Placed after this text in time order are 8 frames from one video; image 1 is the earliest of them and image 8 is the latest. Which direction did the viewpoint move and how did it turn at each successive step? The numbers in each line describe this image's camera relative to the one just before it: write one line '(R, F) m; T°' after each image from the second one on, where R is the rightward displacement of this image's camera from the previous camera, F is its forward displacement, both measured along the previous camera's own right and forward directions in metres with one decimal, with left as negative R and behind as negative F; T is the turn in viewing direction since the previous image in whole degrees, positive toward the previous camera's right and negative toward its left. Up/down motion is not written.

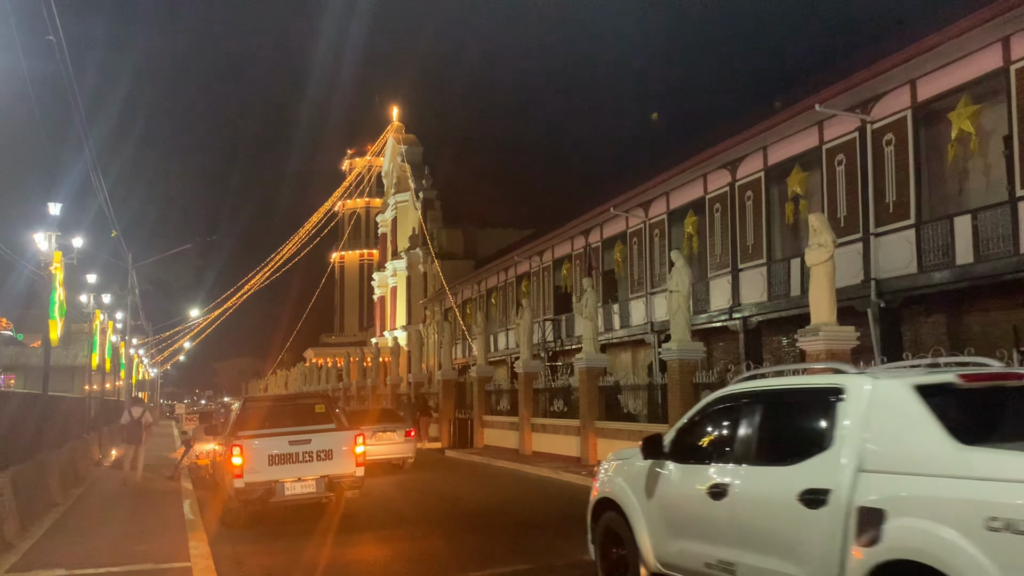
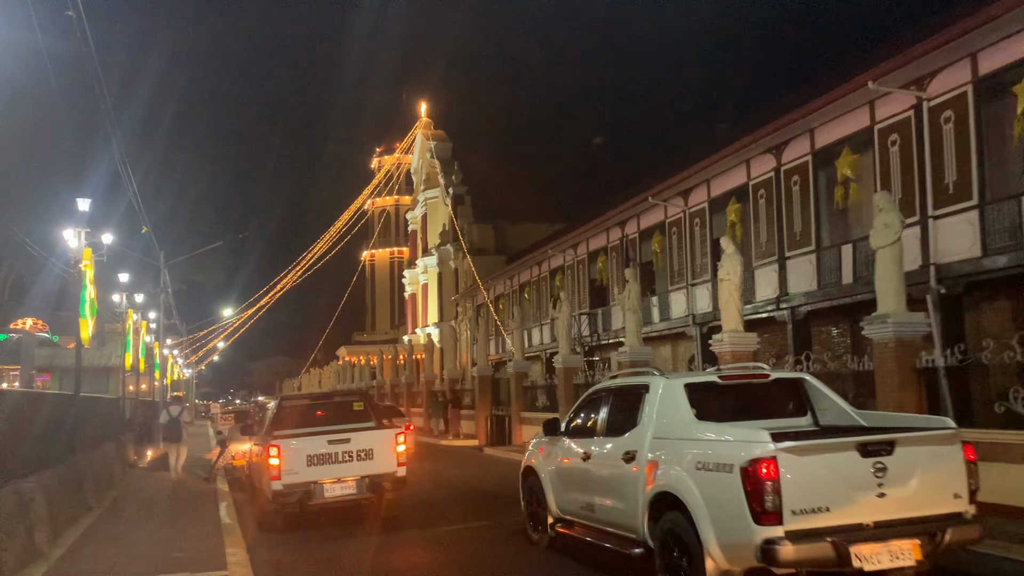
(-0.2, +0.5) m; -2°
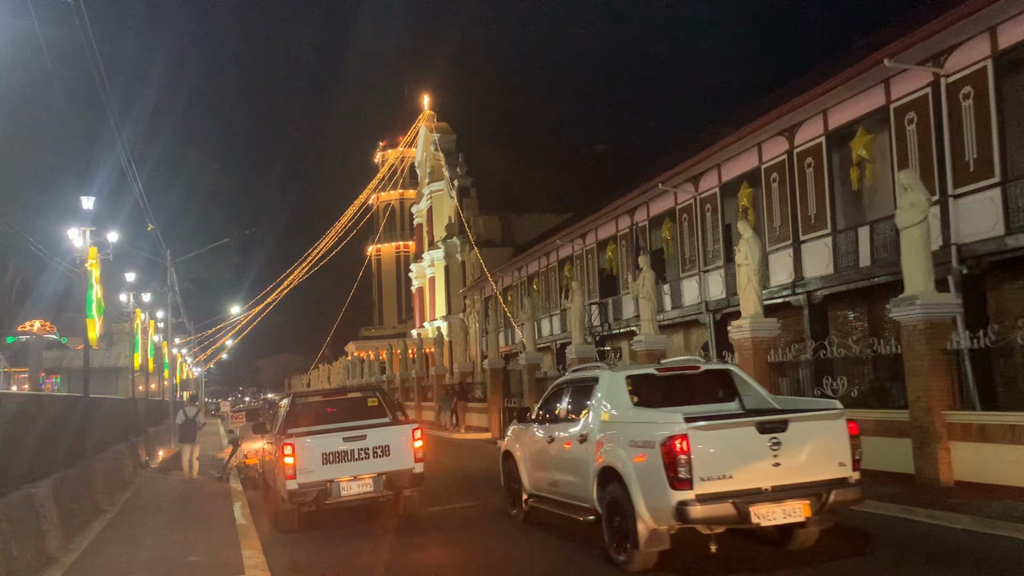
(-0.1, +0.3) m; 0°
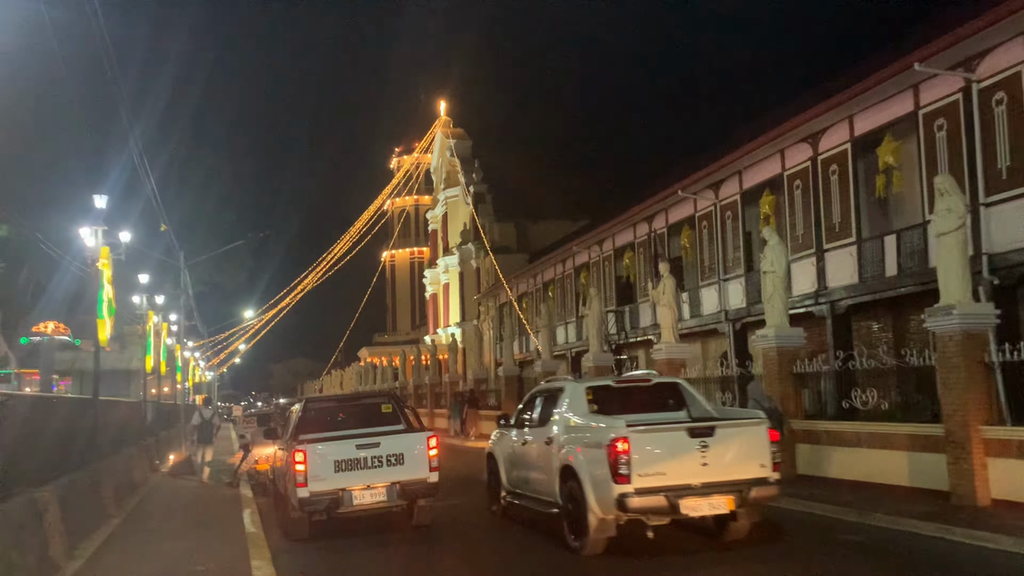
(-0.1, +0.3) m; -1°
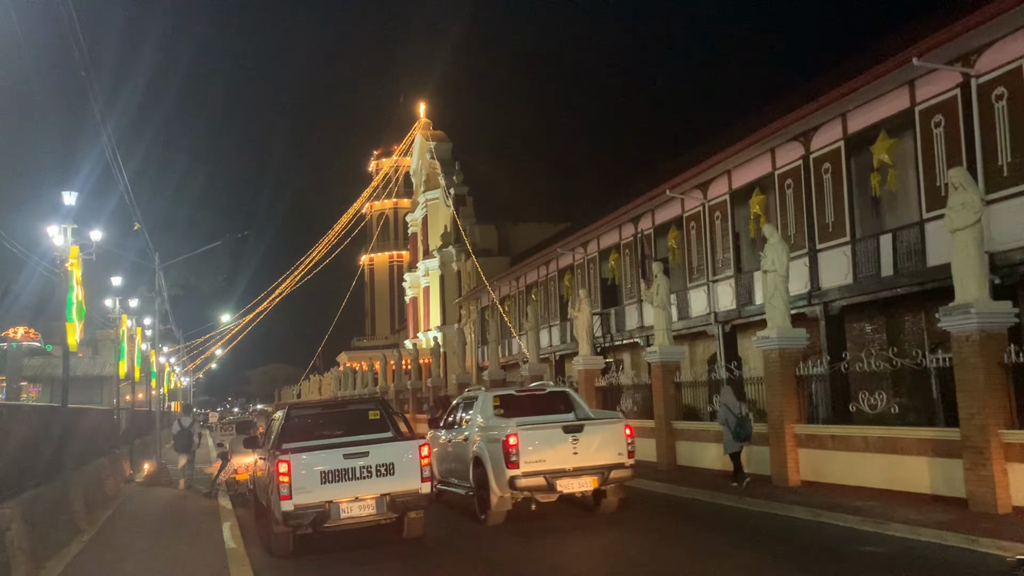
(-0.2, +0.5) m; +1°
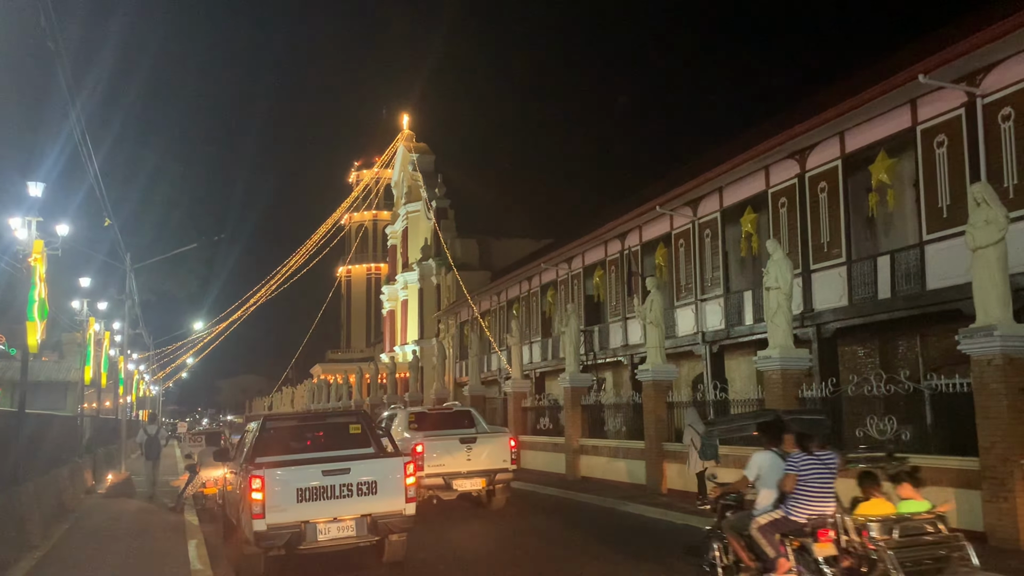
(-0.2, +0.6) m; +2°
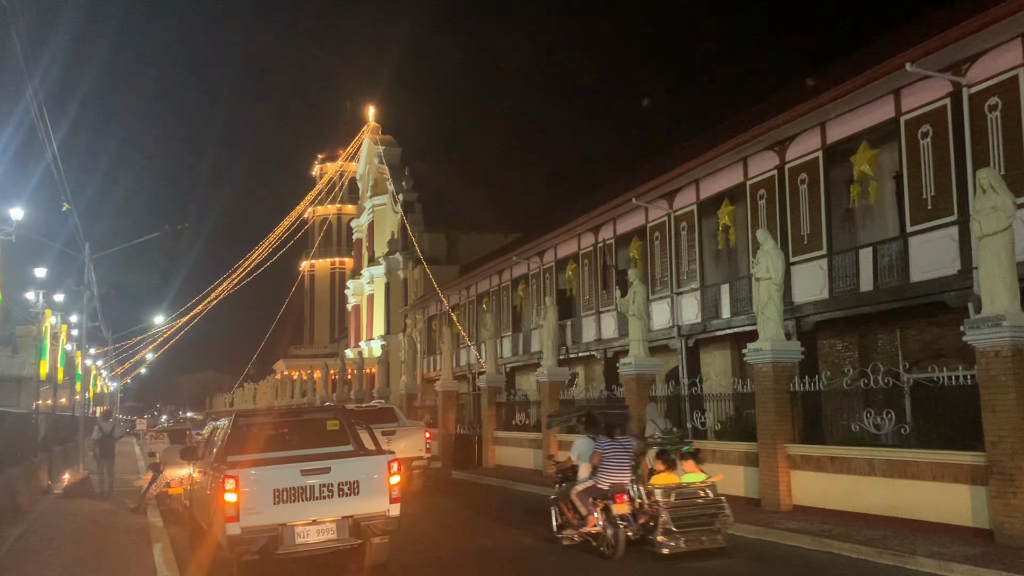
(-0.3, +0.5) m; +2°
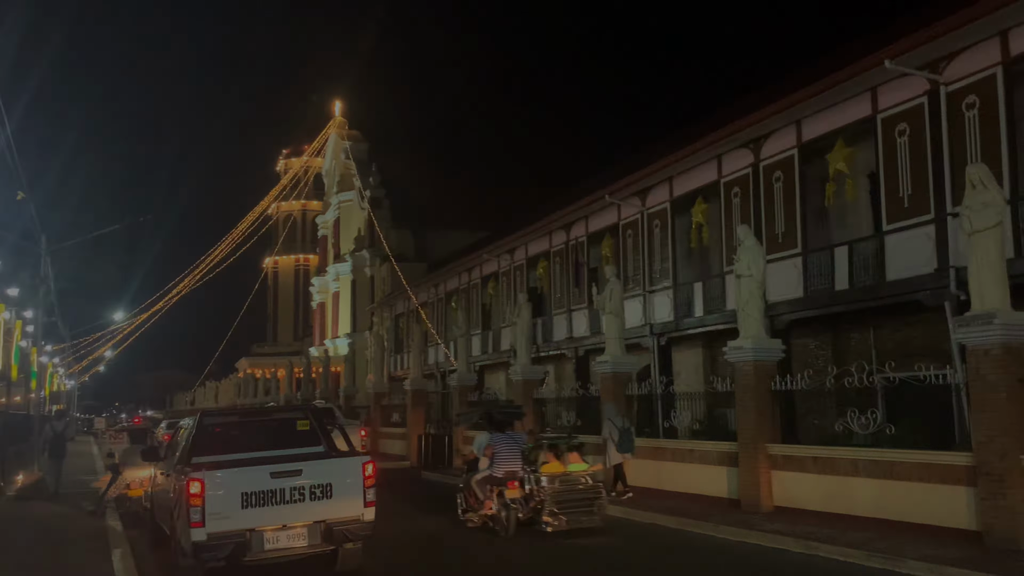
(-0.1, +0.3) m; +2°
